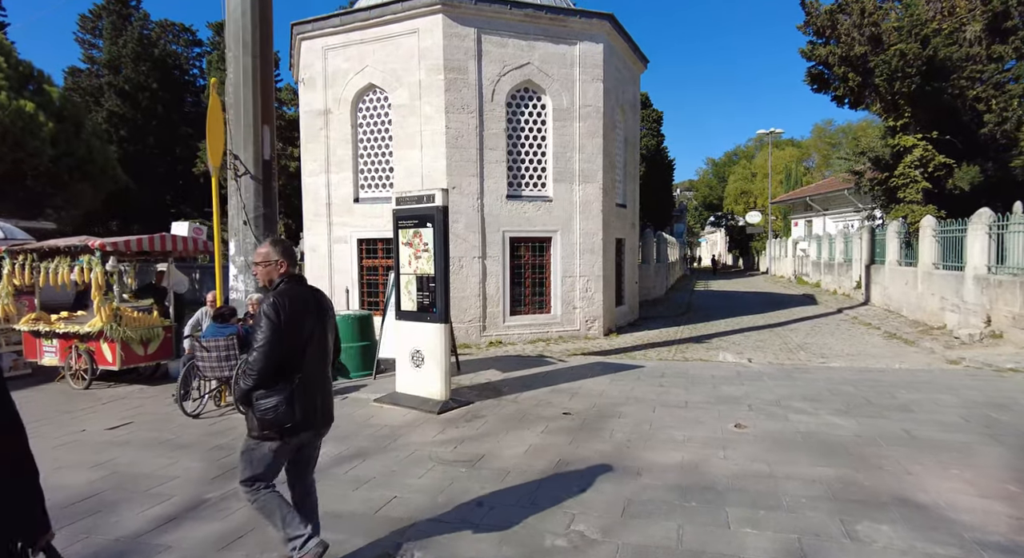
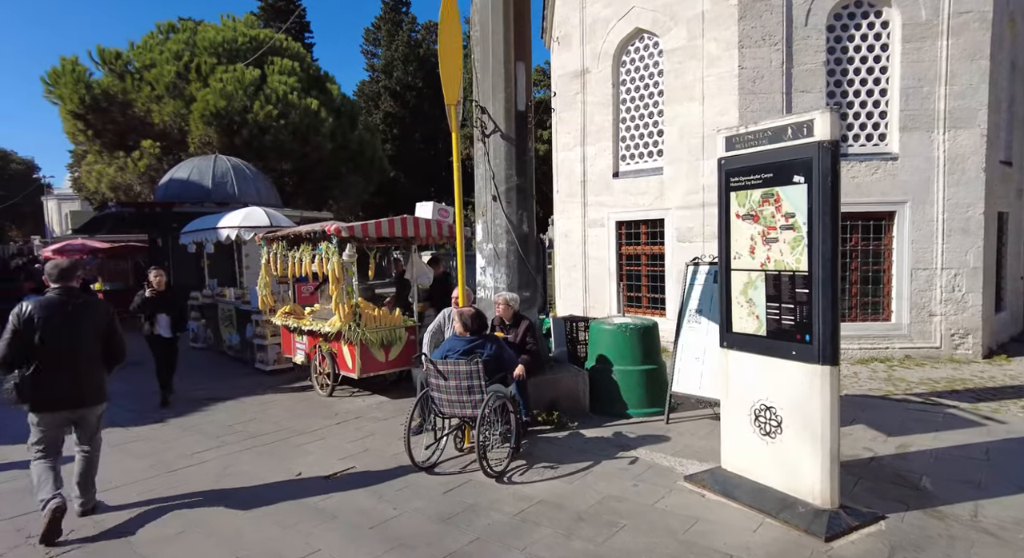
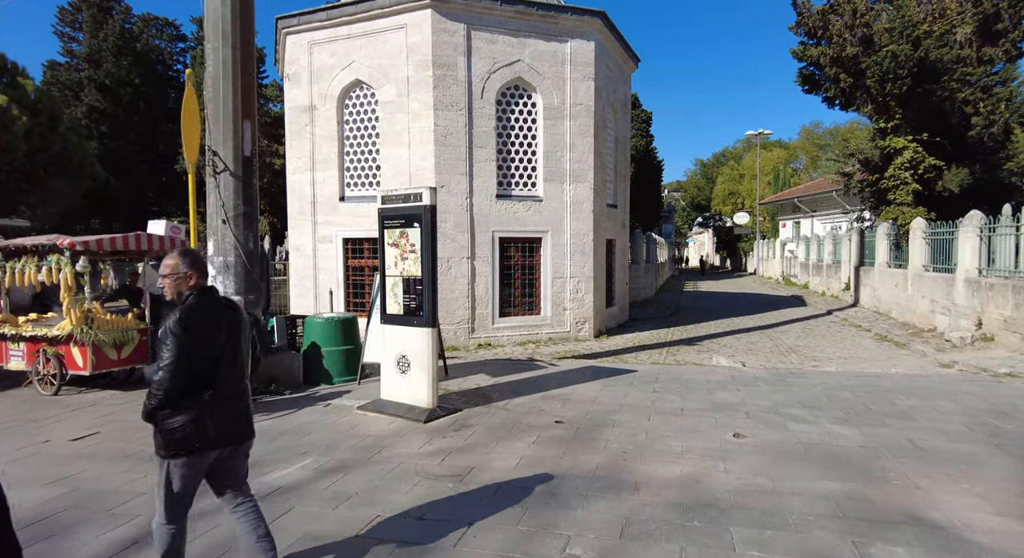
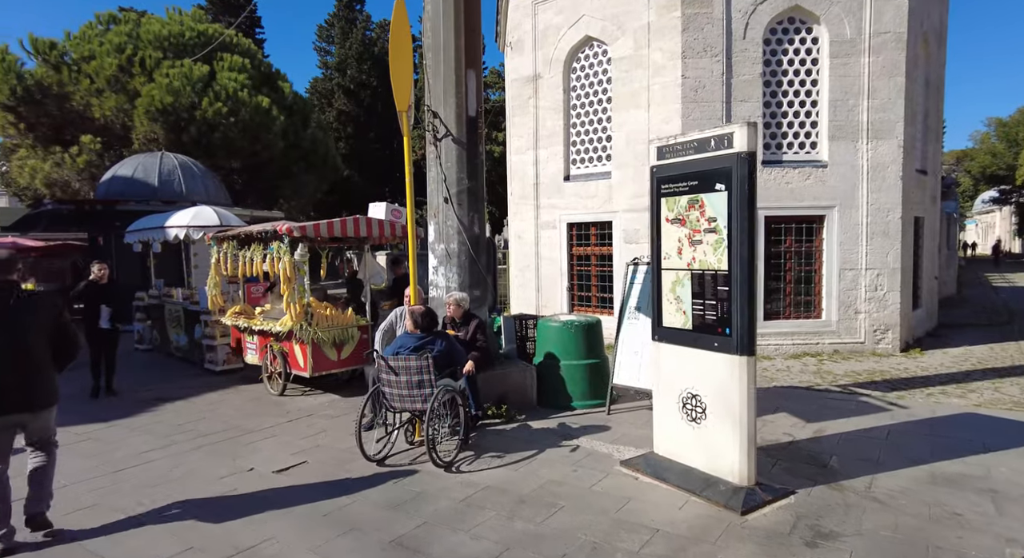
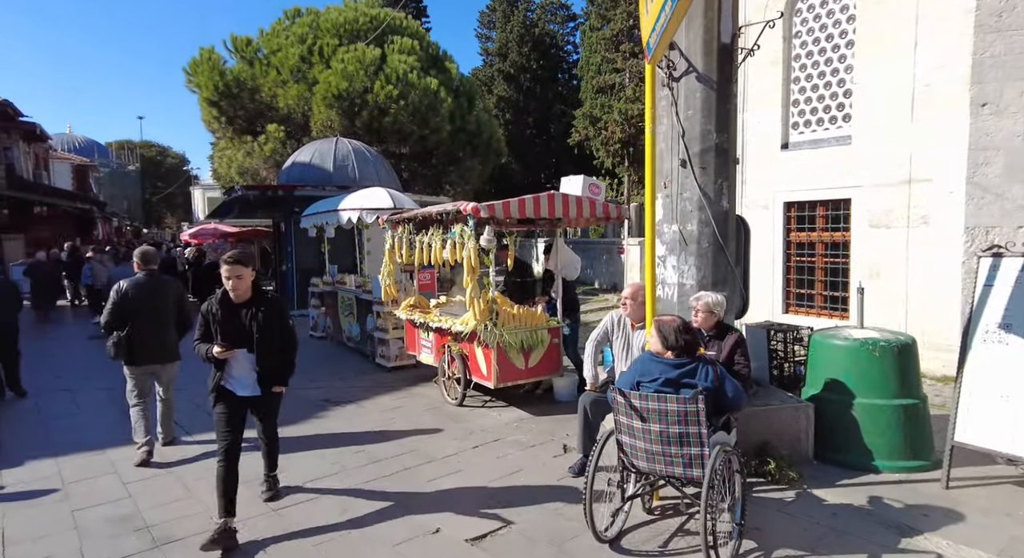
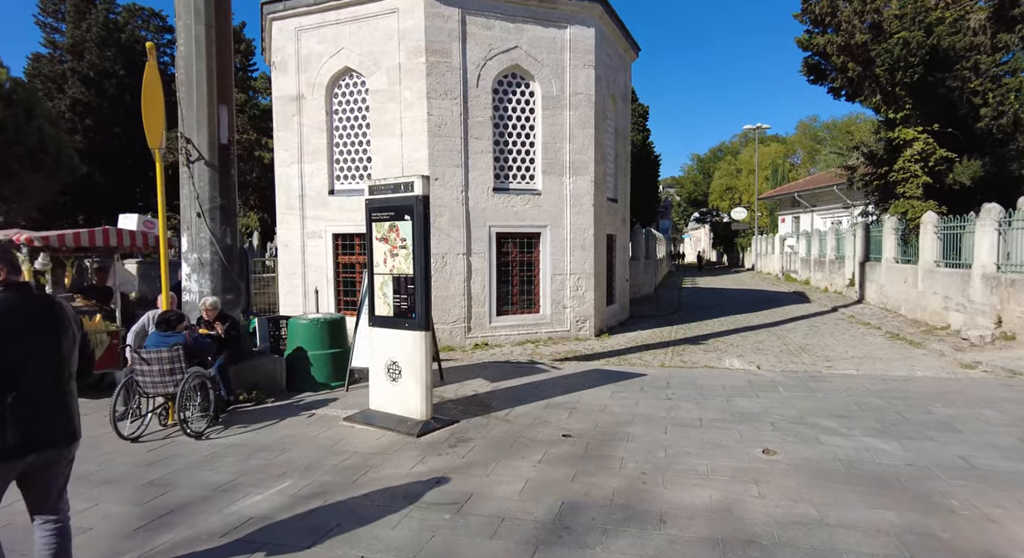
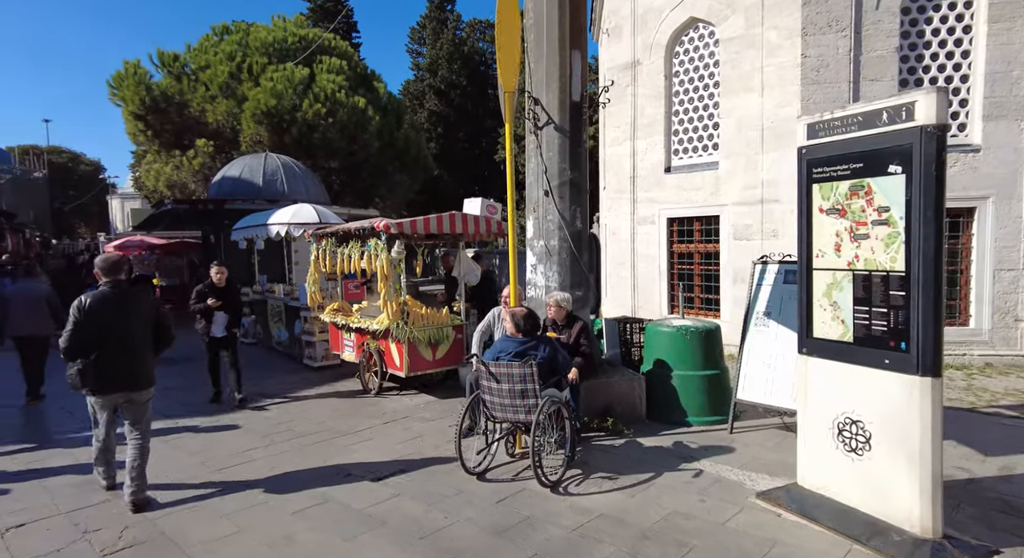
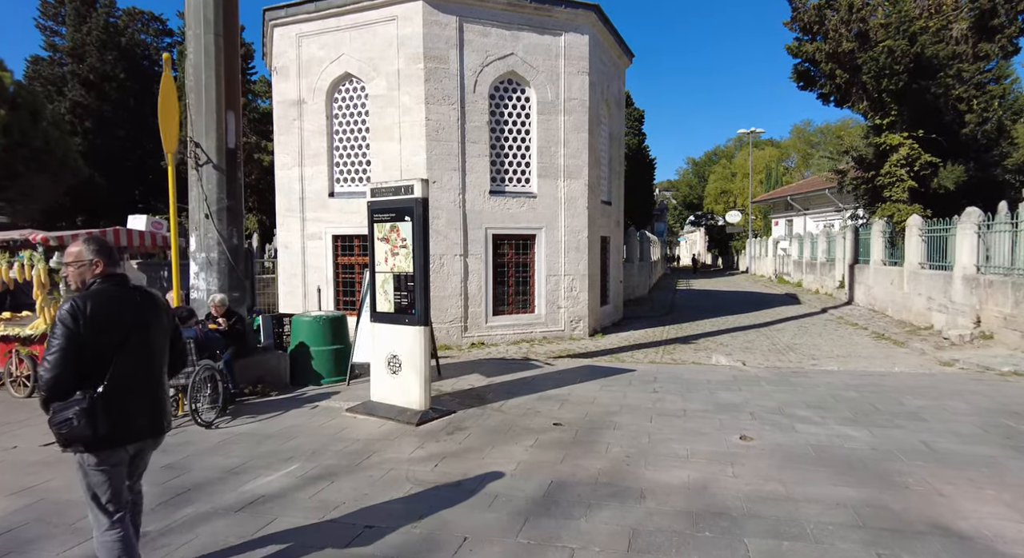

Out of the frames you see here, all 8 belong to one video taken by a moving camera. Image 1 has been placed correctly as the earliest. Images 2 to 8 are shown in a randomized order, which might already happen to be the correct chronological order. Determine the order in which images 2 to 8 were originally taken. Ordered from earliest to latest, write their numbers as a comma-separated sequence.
3, 8, 6, 4, 2, 7, 5
